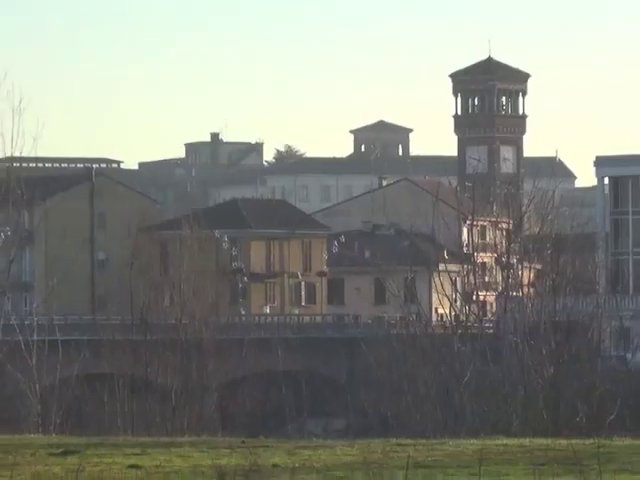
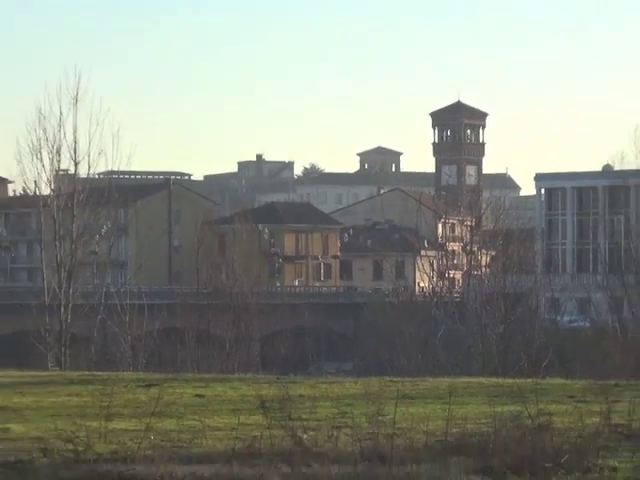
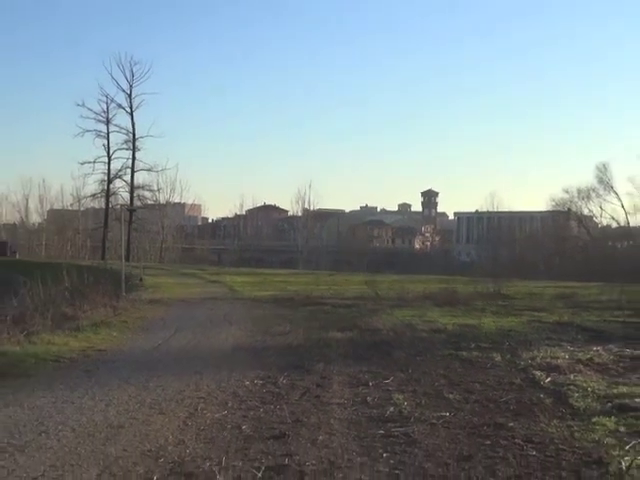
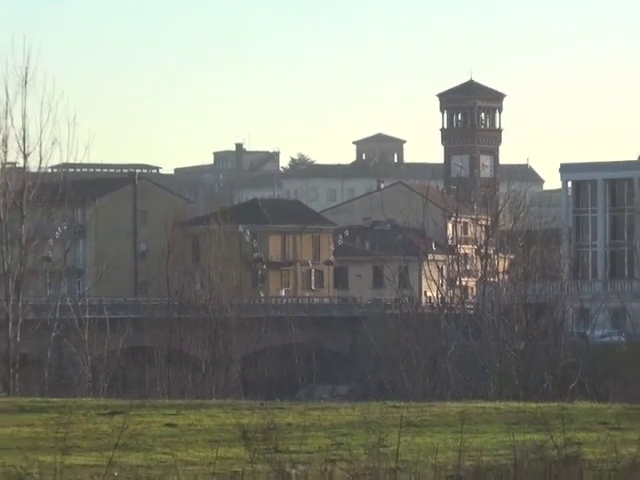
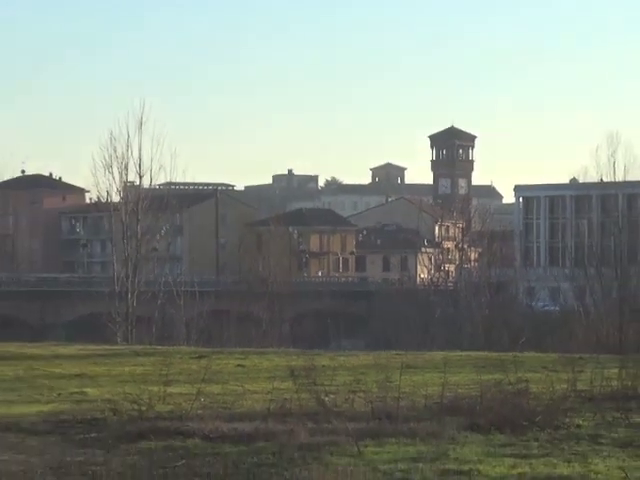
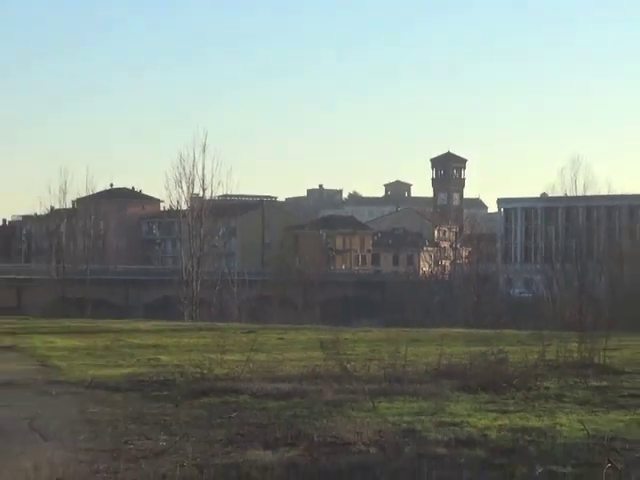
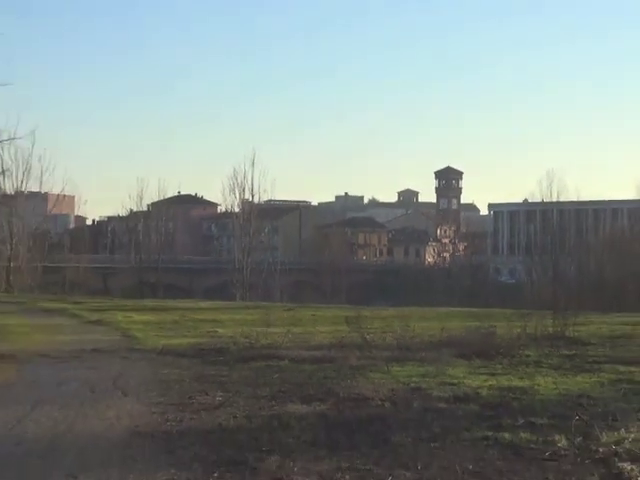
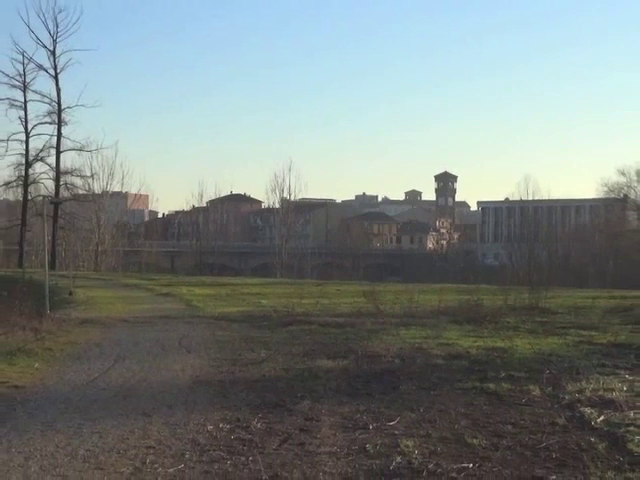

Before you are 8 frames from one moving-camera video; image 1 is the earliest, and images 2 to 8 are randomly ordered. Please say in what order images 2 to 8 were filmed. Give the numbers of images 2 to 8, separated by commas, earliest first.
4, 2, 5, 6, 7, 8, 3
